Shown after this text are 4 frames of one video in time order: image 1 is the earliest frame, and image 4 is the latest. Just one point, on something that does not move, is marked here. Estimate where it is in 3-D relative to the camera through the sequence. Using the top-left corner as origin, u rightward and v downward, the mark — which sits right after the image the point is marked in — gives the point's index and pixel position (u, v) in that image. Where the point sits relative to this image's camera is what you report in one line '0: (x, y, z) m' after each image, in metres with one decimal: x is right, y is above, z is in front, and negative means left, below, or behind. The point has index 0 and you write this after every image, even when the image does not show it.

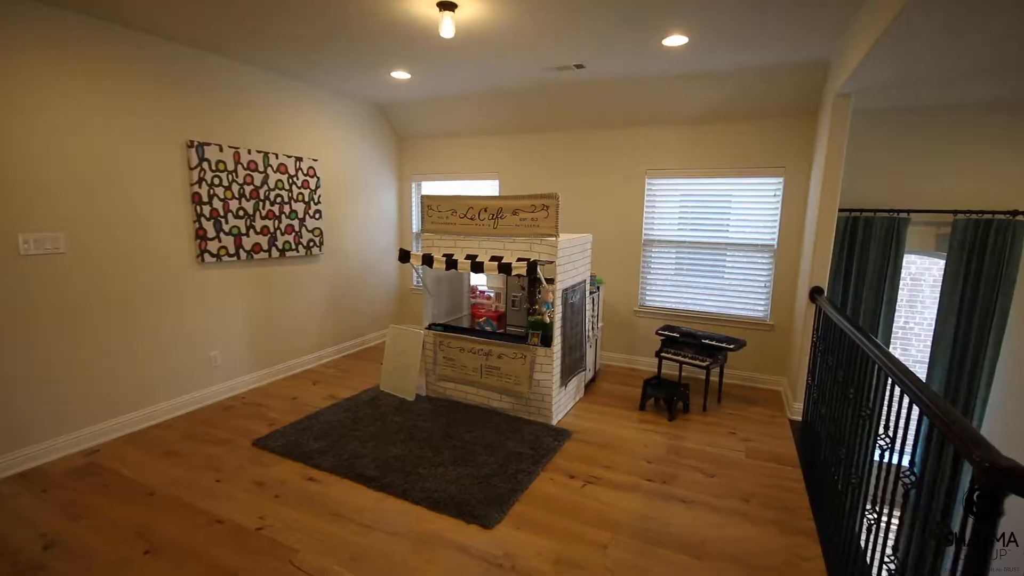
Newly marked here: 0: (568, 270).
0: (+0.4, +0.1, +3.2) m
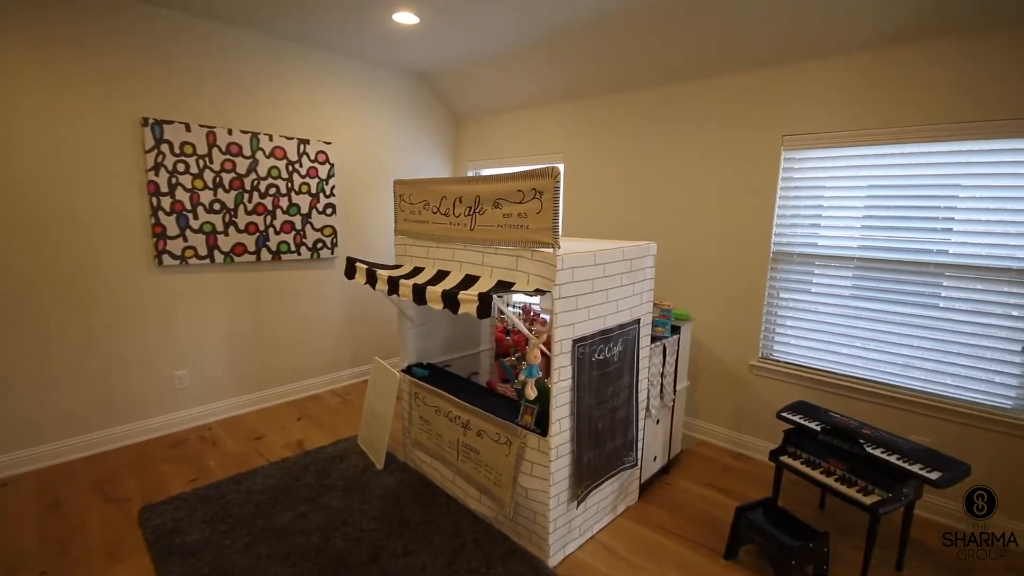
0: (+0.3, -0.1, +1.8) m
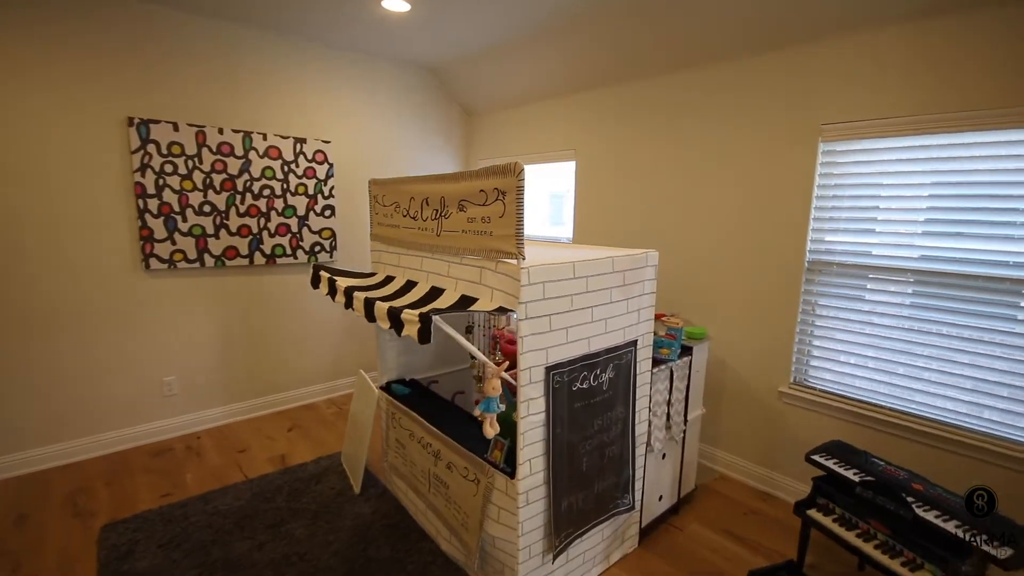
0: (+0.2, -0.1, +1.6) m
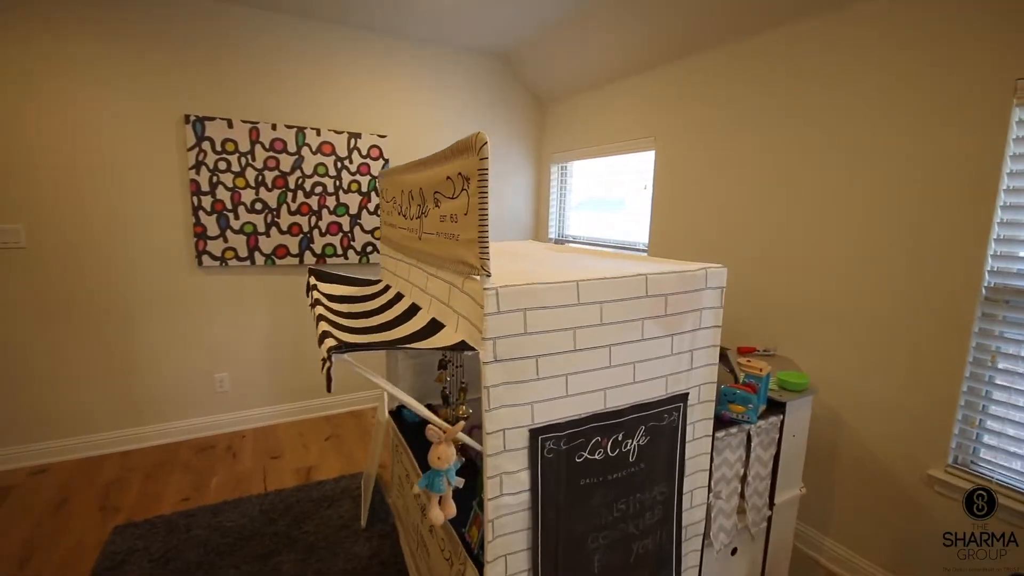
0: (+0.1, -0.2, +1.1) m
